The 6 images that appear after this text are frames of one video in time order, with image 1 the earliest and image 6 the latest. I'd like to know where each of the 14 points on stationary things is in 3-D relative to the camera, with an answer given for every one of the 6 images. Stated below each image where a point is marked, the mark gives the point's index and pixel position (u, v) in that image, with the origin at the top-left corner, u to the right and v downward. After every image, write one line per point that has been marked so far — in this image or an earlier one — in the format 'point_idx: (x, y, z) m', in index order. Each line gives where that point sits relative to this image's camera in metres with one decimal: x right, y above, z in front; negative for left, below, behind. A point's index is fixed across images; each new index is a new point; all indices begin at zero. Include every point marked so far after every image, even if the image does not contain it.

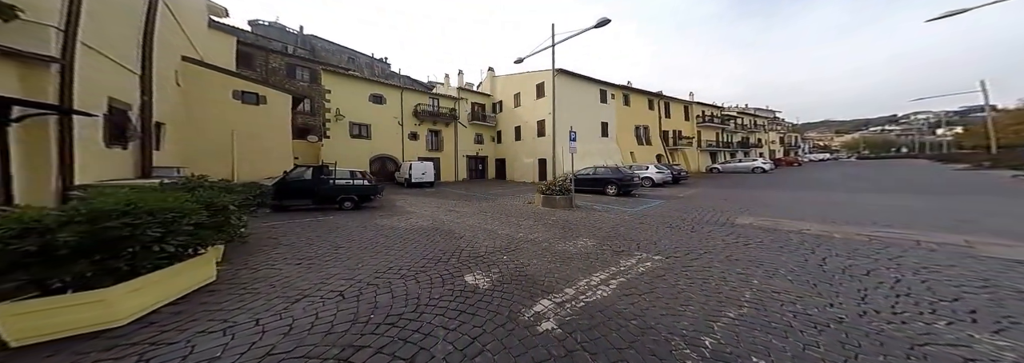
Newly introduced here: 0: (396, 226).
0: (-3.3, -1.3, +7.0) m
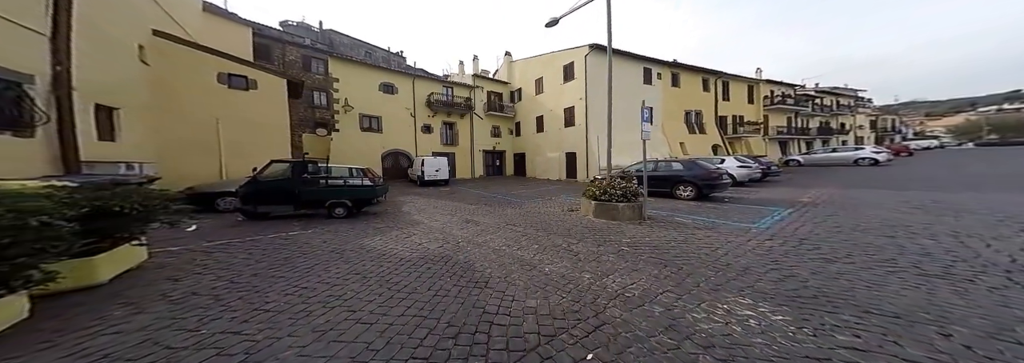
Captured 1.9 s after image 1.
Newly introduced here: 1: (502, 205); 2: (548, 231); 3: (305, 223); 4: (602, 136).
0: (-2.3, -1.3, +4.6) m
1: (-0.5, -0.9, +9.7) m
2: (+0.8, -1.2, +6.0) m
3: (-5.6, -1.1, +6.6) m
4: (+6.1, +3.2, +17.1) m
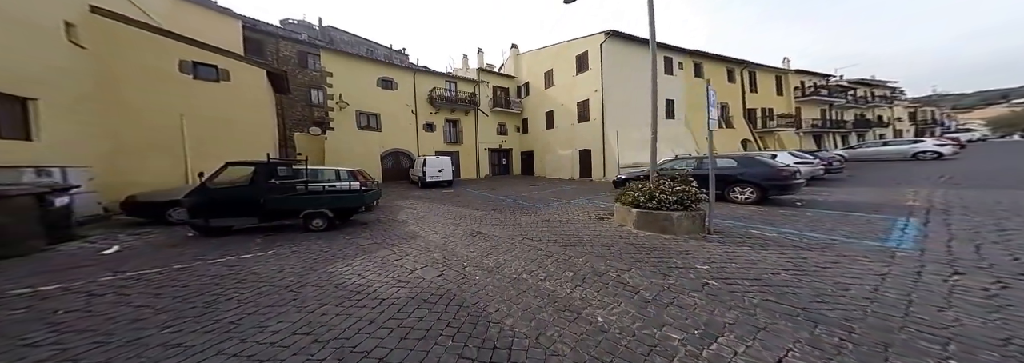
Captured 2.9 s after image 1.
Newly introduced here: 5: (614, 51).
0: (-1.9, -1.4, +3.3) m
1: (0.0, -1.0, +8.3) m
2: (+1.2, -1.2, +4.6) m
3: (-5.1, -1.2, +5.3) m
4: (+6.6, +3.2, +15.6) m
5: (+6.4, +8.2, +15.6) m
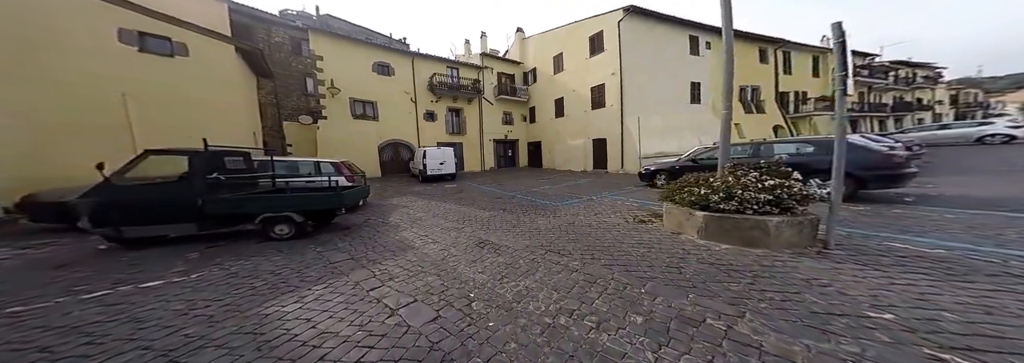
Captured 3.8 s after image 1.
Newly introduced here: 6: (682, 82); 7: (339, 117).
0: (-1.6, -1.4, +1.9) m
1: (+0.4, -0.8, +6.9) m
2: (+1.6, -1.1, +3.2) m
3: (-4.8, -1.1, +4.0) m
4: (+7.1, +3.5, +14.0) m
5: (+6.9, +8.5, +13.9) m
6: (+10.2, +5.8, +14.5) m
7: (-11.0, +4.1, +16.0) m
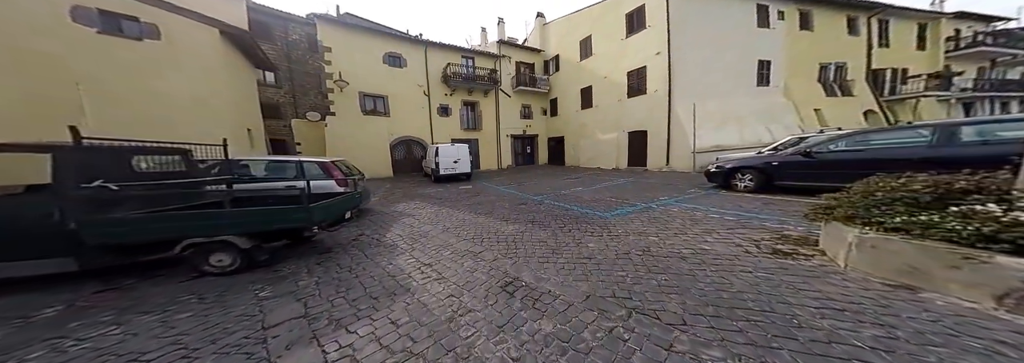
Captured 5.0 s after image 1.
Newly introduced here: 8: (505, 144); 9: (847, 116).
0: (-1.2, -1.4, +0.3) m
1: (+1.1, -0.9, +5.1) m
2: (+2.1, -1.2, +1.3) m
3: (-4.2, -1.2, +2.6) m
4: (+8.2, +3.6, +11.8) m
5: (+7.9, +8.6, +11.7) m
6: (+11.3, +5.9, +12.1) m
7: (-9.8, +3.9, +14.9) m
8: (-0.5, +2.7, +18.8) m
9: (+16.6, +3.3, +12.3) m
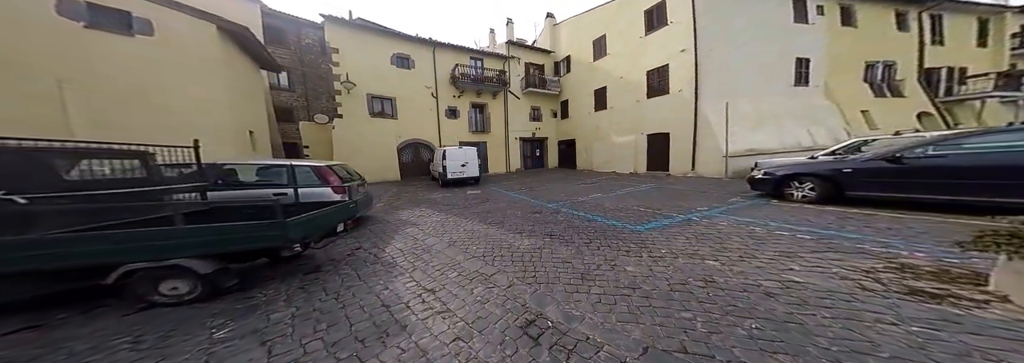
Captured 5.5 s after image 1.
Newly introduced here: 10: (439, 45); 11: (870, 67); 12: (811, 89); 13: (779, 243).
0: (-1.0, -1.5, -0.4) m
1: (+1.4, -1.0, +4.4) m
2: (+2.2, -1.3, +0.6) m
3: (-4.0, -1.3, +2.0) m
4: (+8.7, +3.3, +10.9) m
5: (+8.4, +8.3, +10.9) m
6: (+11.8, +5.6, +11.1) m
7: (-9.2, +3.7, +14.6) m
8: (+0.2, +2.4, +18.1) m
9: (+17.1, +3.0, +11.1) m
10: (-4.9, +8.8, +16.3) m
11: (+16.3, +5.4, +11.5) m
12: (+13.5, +4.2, +11.2) m
13: (+3.5, -0.8, +3.1) m
